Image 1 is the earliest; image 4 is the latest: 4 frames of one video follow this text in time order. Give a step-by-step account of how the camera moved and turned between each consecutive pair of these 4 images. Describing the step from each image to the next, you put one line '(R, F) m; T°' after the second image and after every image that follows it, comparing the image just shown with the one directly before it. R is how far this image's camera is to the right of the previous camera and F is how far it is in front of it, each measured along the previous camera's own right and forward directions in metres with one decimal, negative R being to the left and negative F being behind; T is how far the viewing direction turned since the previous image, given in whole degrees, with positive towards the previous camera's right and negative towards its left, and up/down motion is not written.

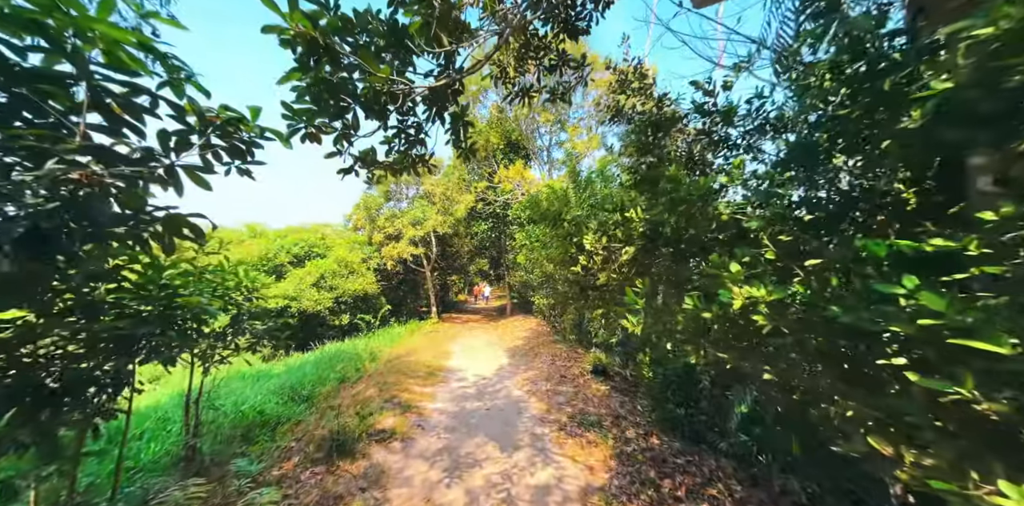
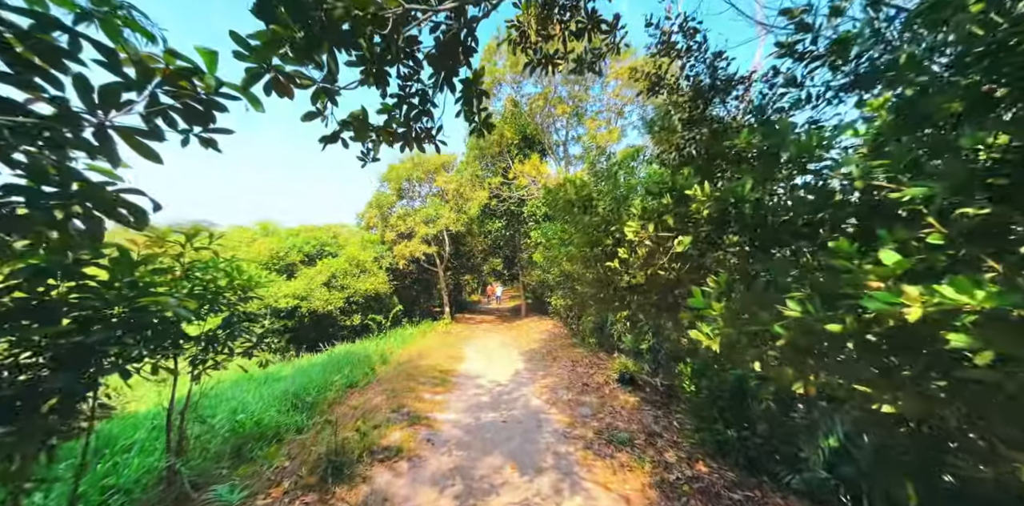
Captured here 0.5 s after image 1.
(-0.1, +0.4) m; -2°
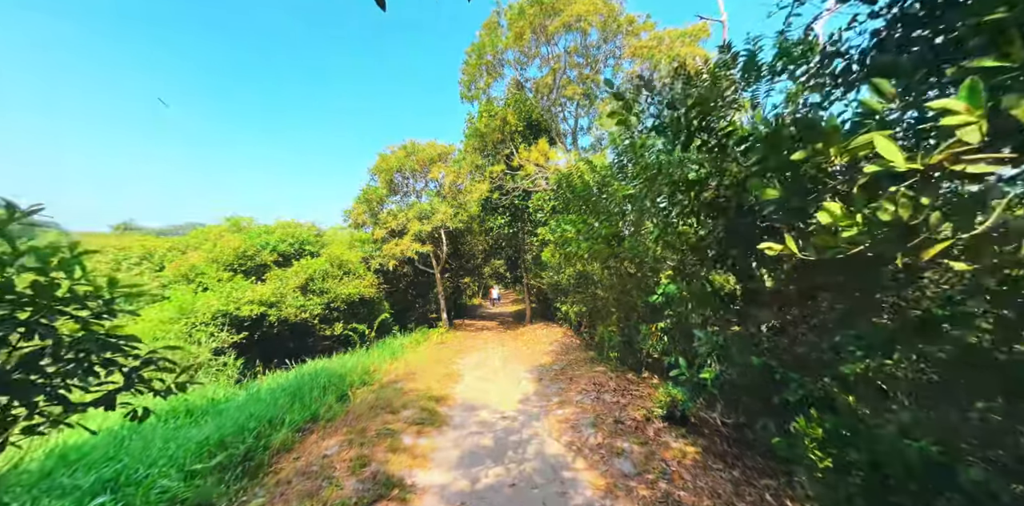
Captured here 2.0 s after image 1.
(-0.1, +1.3) m; 0°
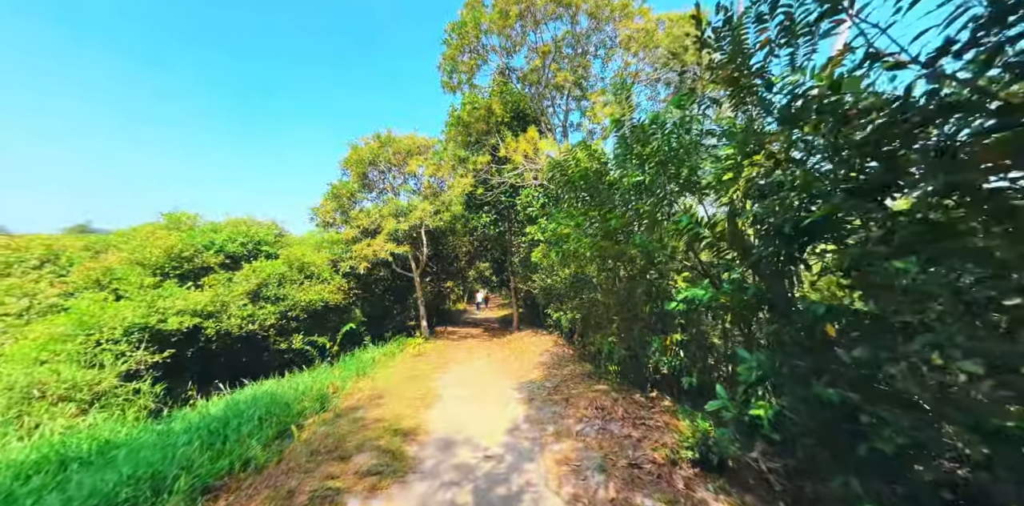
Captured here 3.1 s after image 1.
(0.0, +0.9) m; +2°
